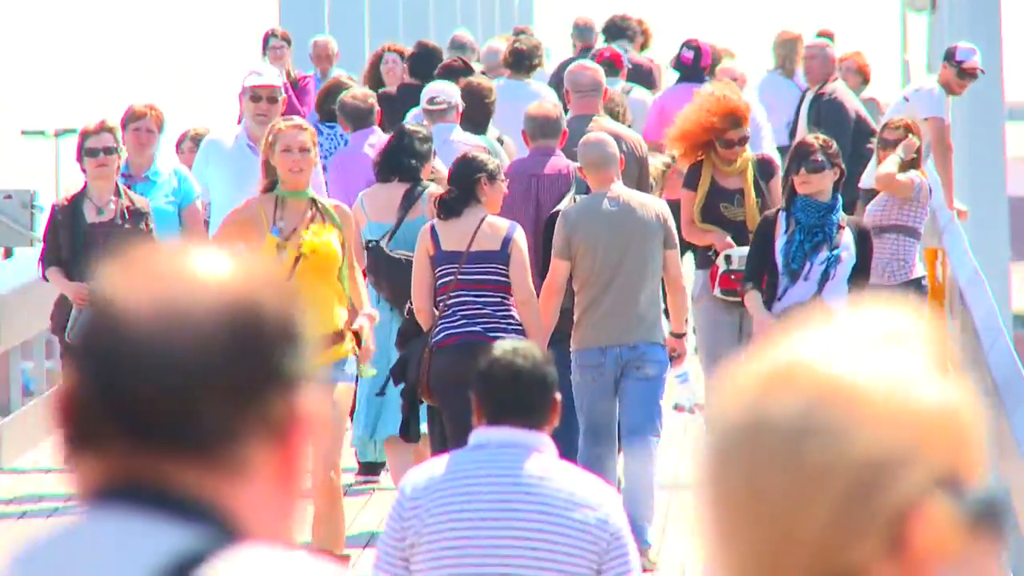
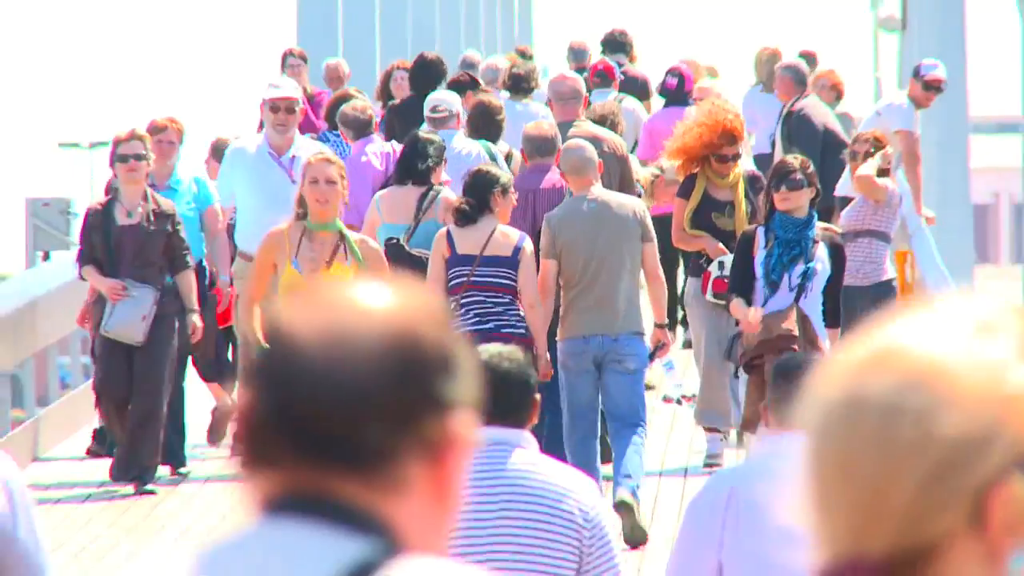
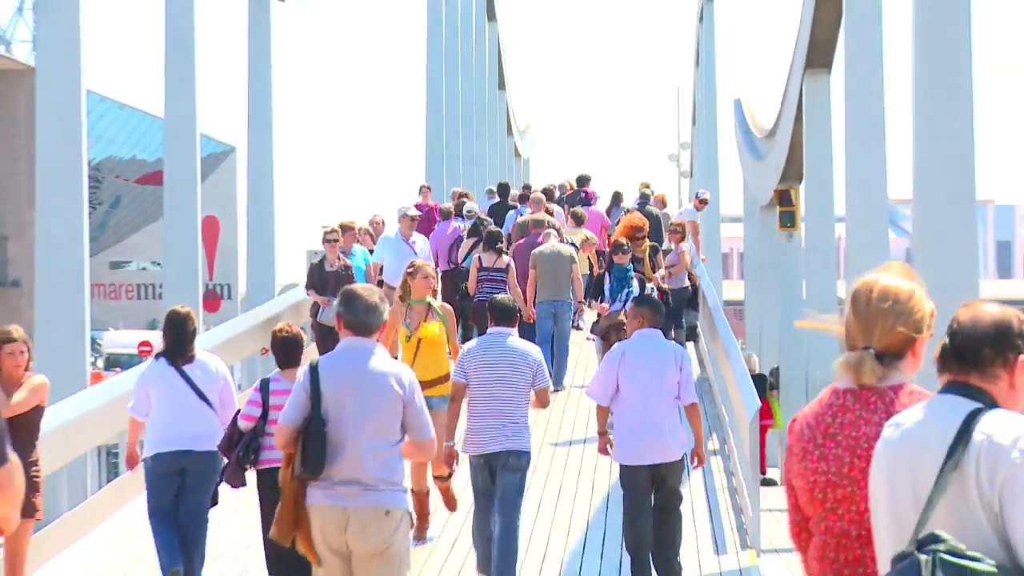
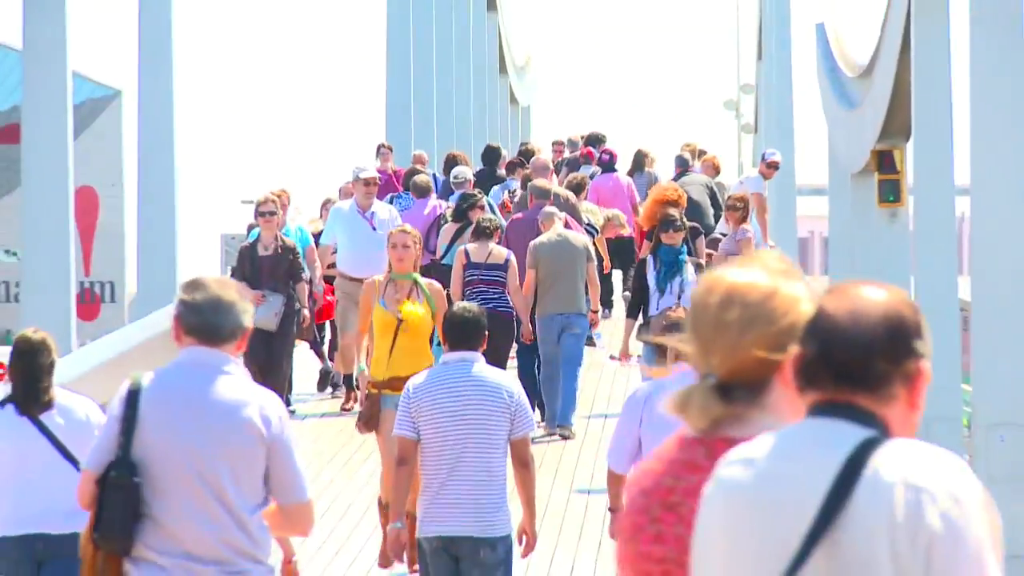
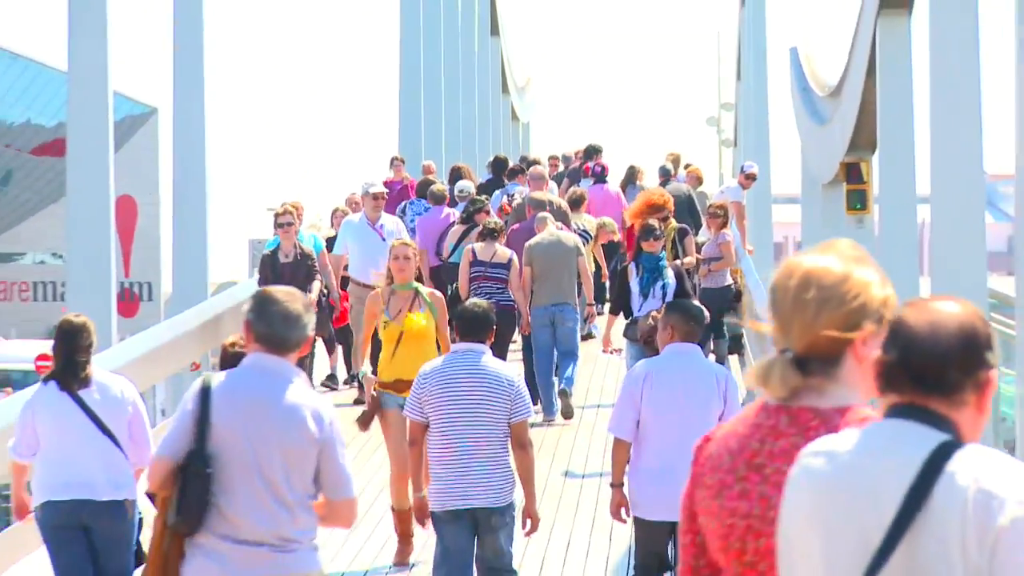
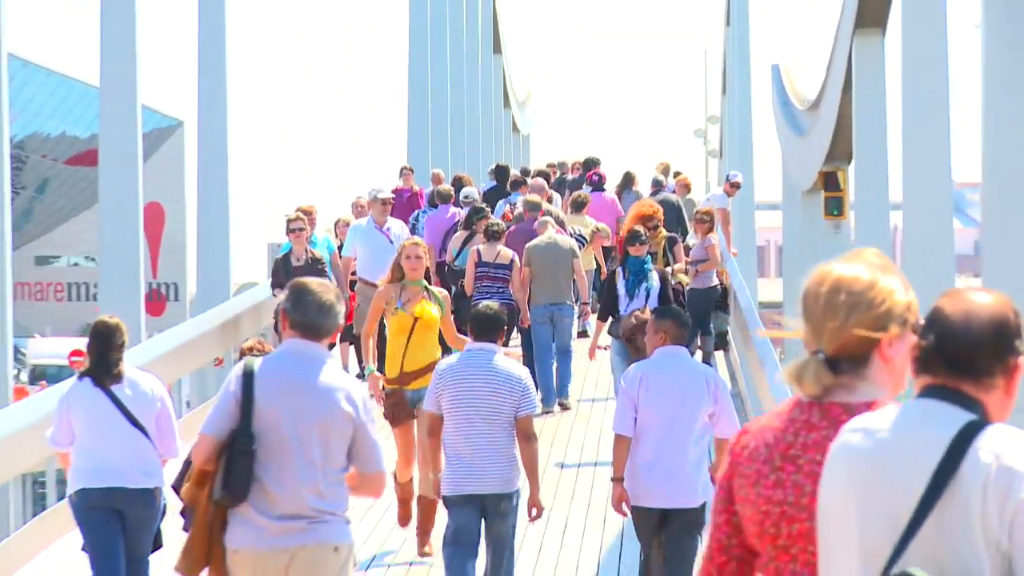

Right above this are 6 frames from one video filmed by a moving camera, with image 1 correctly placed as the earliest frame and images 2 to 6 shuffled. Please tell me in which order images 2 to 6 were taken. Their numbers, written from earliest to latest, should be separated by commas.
2, 4, 5, 6, 3
